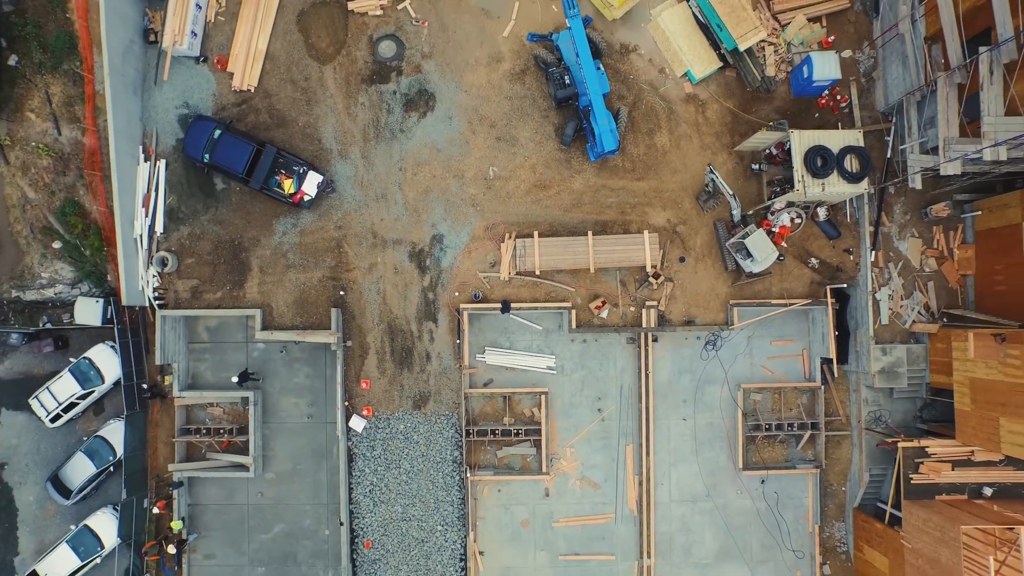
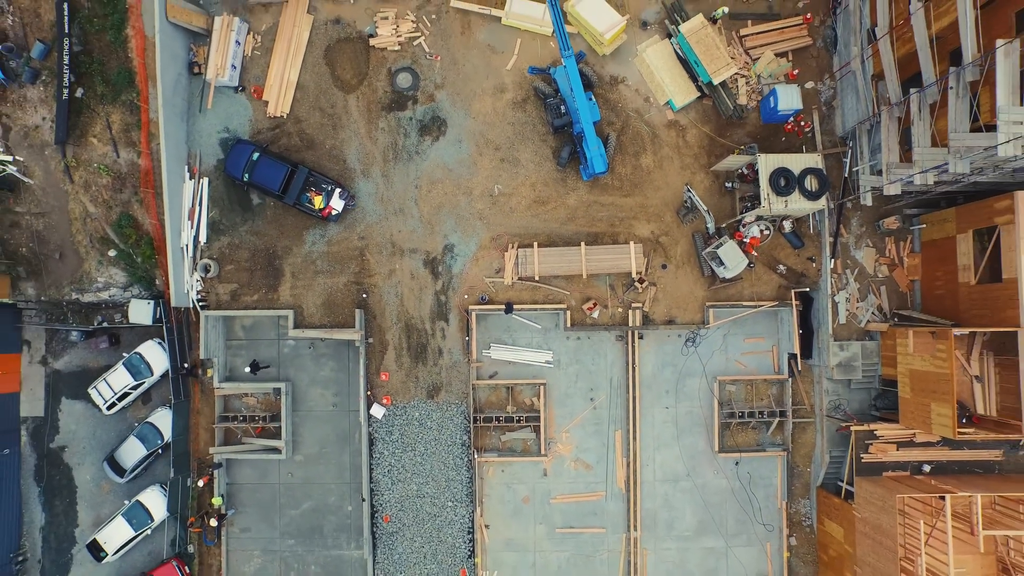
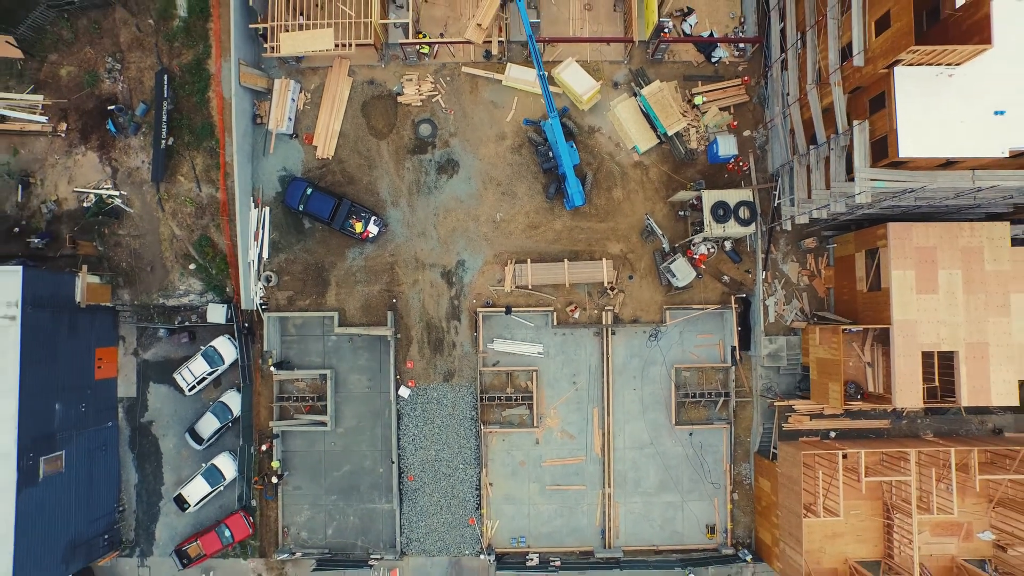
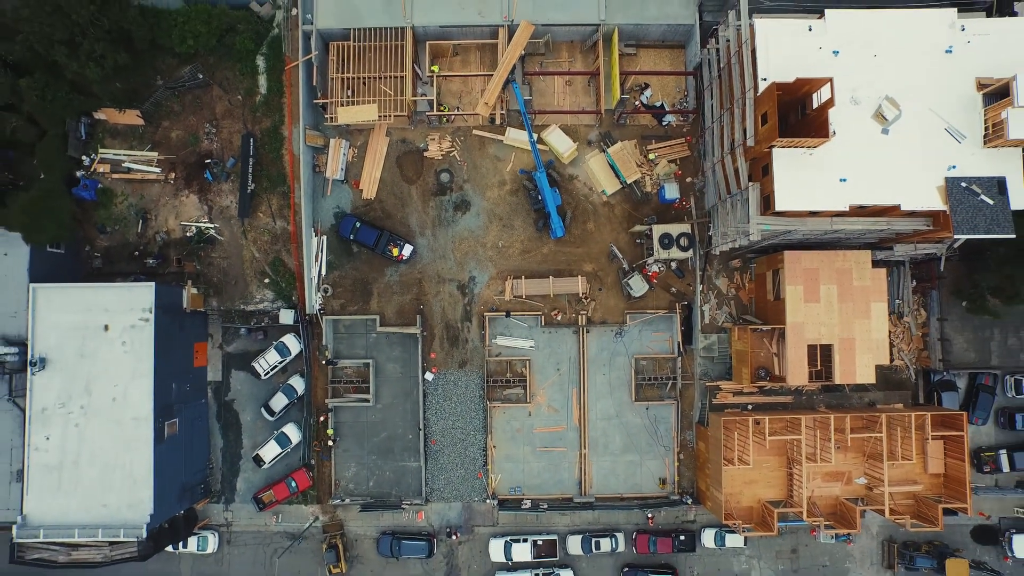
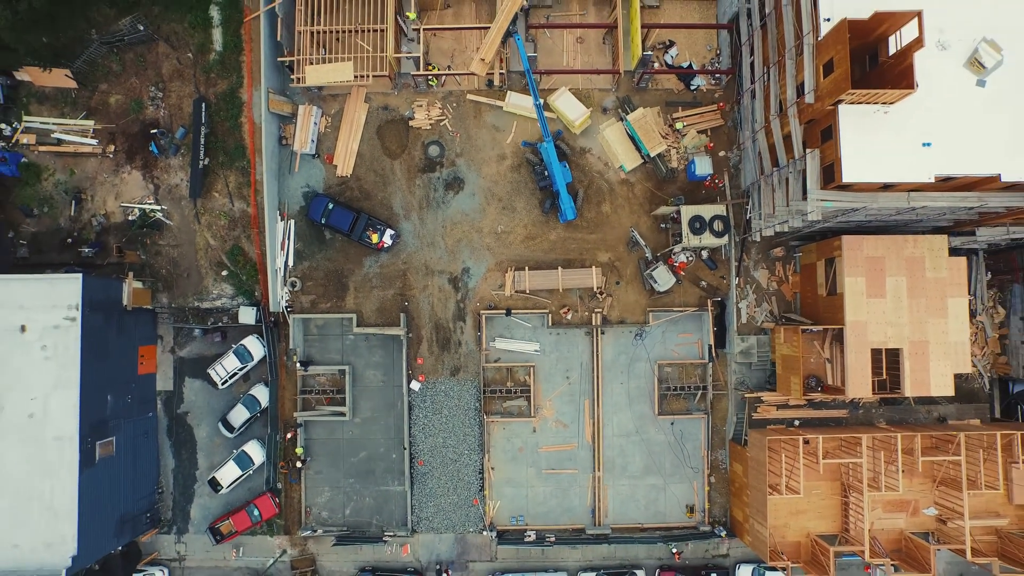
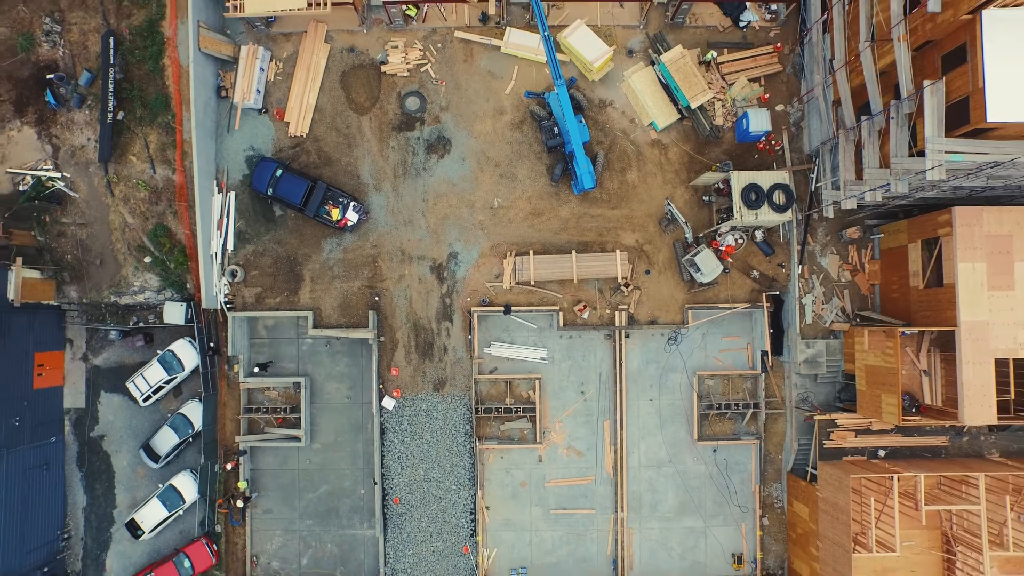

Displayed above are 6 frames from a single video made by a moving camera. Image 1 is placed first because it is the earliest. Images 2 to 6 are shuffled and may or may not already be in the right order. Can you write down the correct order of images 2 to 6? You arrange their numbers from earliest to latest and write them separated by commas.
2, 6, 3, 5, 4
